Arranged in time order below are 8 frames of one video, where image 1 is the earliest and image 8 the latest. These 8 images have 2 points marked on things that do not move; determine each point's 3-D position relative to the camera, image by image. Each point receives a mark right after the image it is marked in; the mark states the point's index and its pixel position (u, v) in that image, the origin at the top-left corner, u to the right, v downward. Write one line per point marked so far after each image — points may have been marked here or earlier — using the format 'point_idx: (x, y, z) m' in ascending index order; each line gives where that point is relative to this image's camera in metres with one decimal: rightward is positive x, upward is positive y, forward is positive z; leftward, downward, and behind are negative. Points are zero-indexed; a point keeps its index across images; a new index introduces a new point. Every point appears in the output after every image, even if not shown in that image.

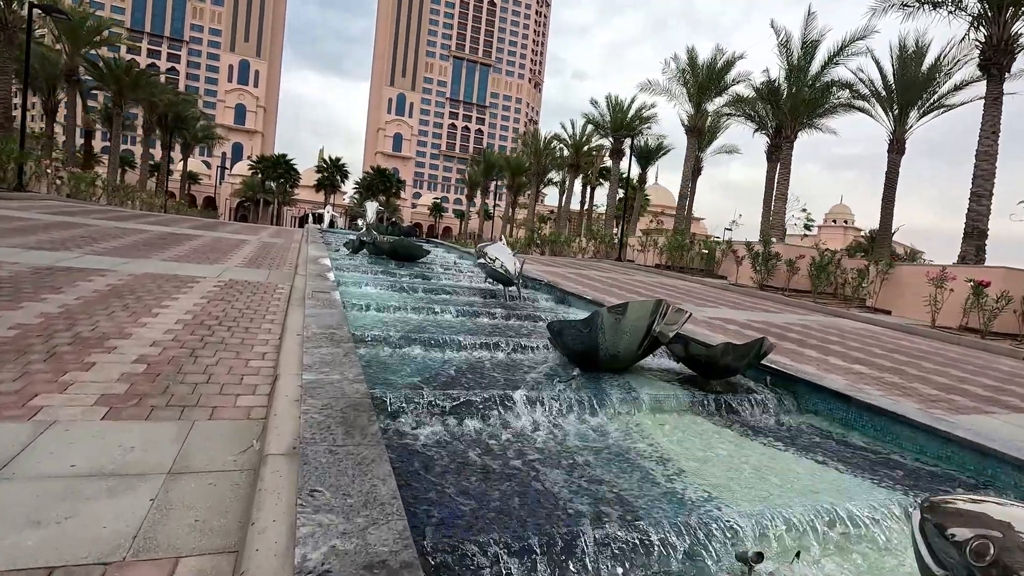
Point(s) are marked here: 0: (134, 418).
0: (-2.0, -0.7, +2.9) m
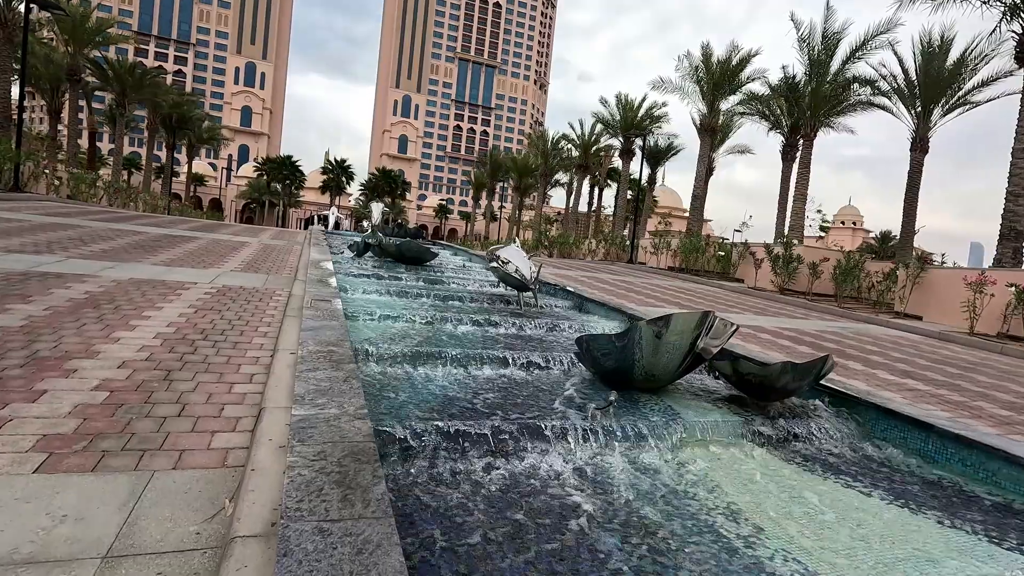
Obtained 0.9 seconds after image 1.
0: (-1.8, -0.8, +2.3) m
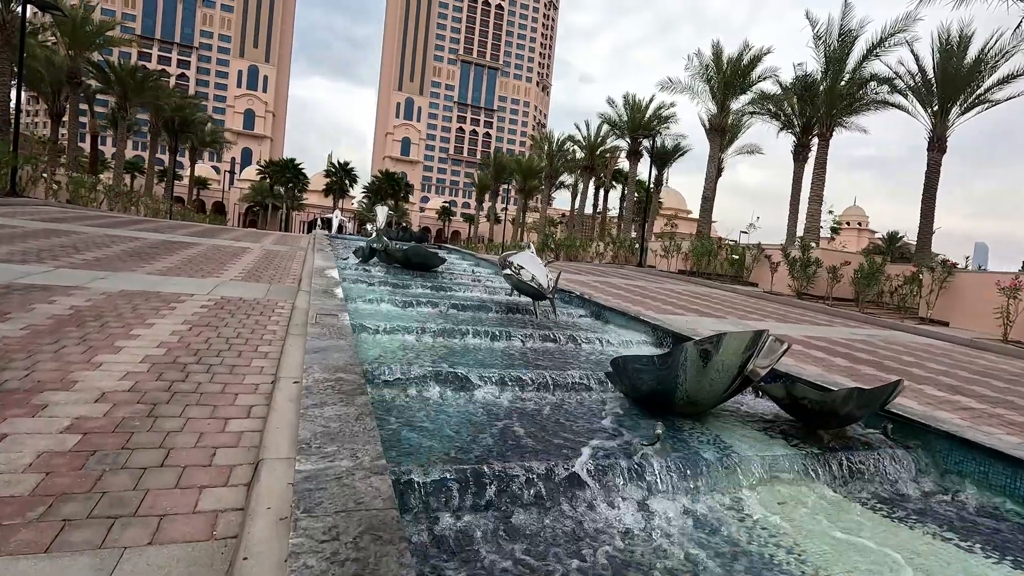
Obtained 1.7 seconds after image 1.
0: (-1.6, -0.9, +1.8) m
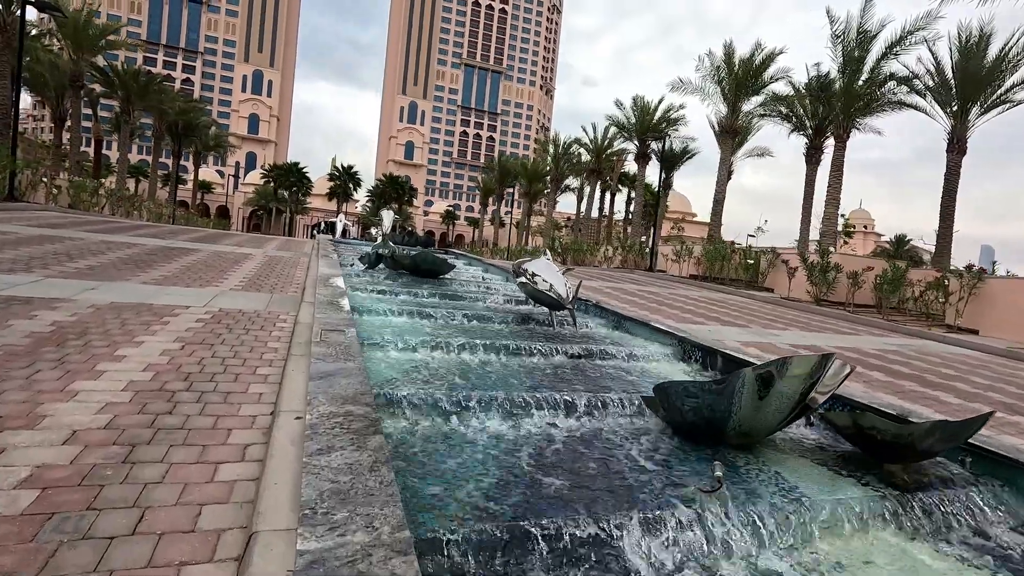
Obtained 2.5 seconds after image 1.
0: (-1.4, -1.0, +1.4) m
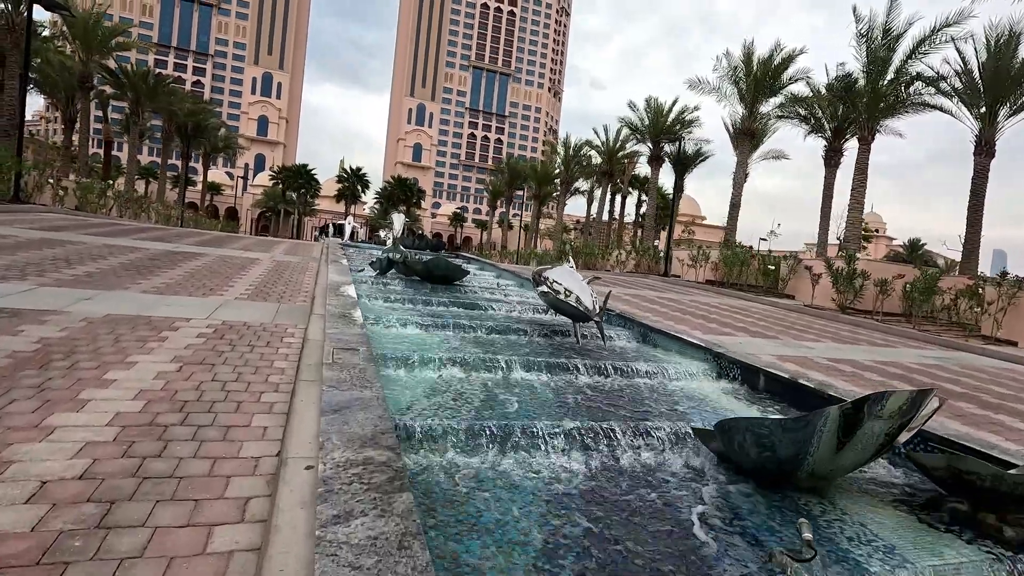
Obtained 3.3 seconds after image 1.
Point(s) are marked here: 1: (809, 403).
0: (-1.2, -1.1, +0.9) m
1: (+2.8, -1.1, +5.2) m
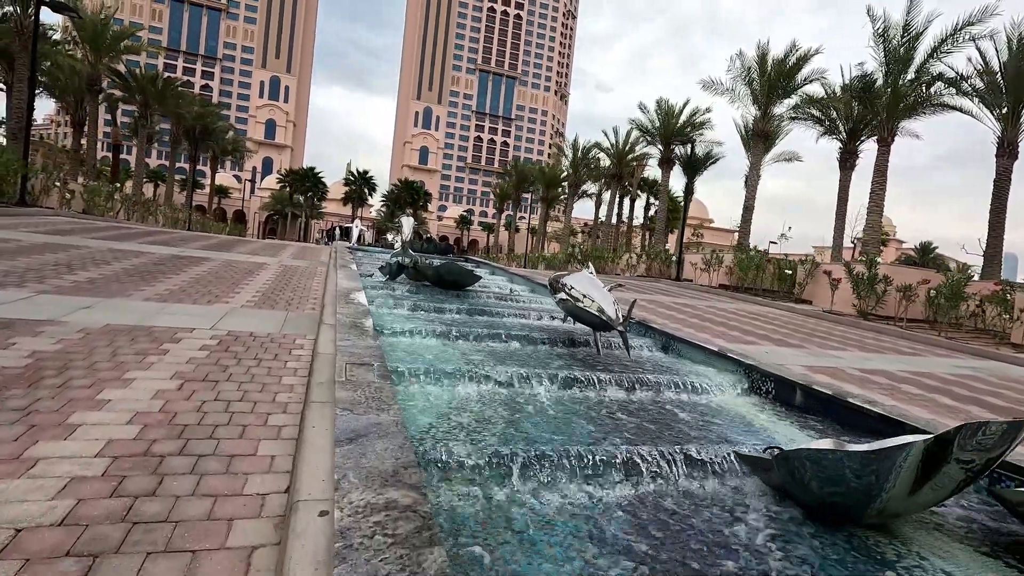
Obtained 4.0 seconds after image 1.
0: (-1.1, -1.1, +0.6) m
1: (+3.0, -1.2, +4.8) m
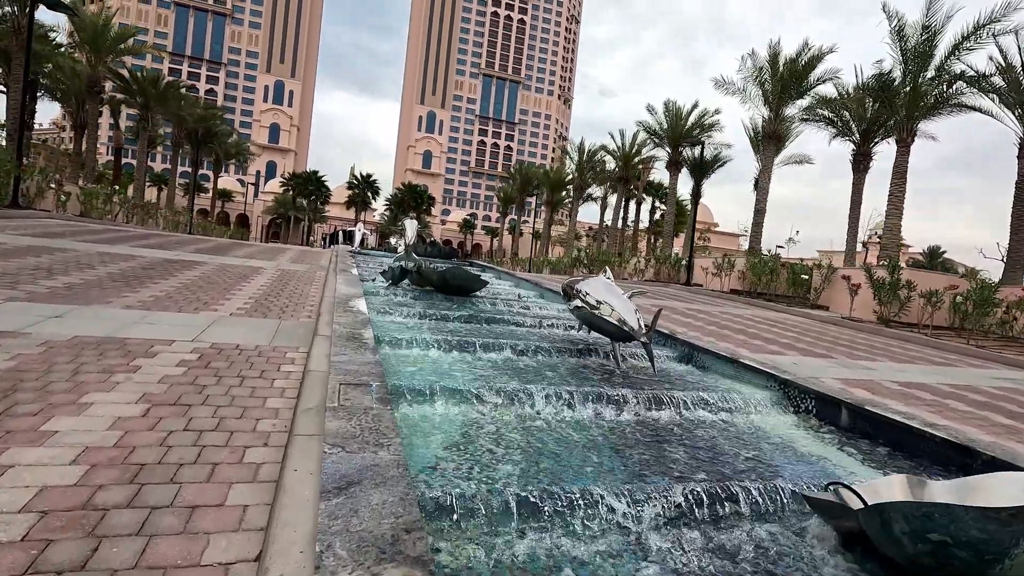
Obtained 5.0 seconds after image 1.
0: (-1.0, -1.2, +0.1) m
1: (+3.1, -1.2, +4.3) m
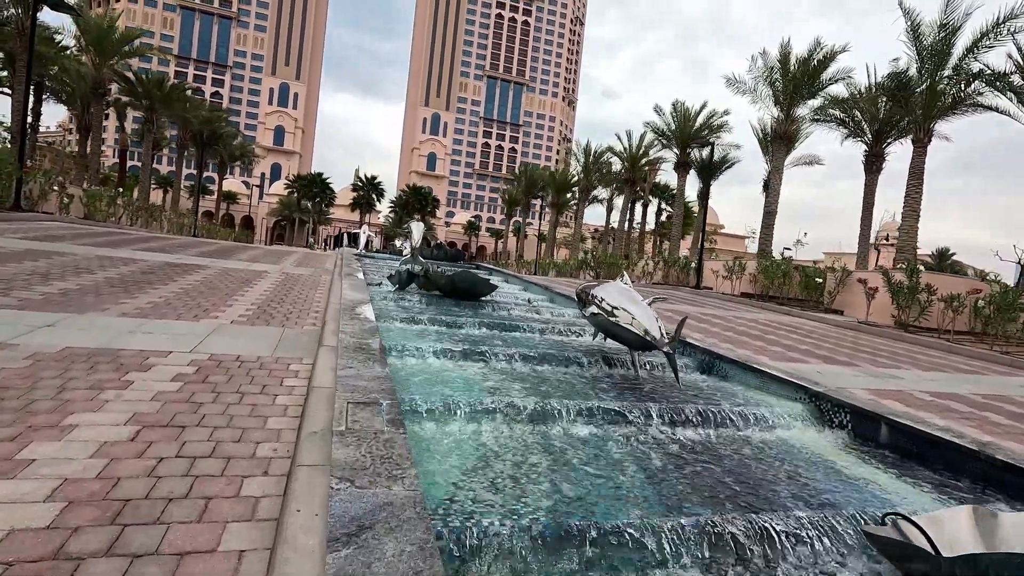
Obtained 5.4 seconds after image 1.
0: (-0.9, -1.2, -0.2) m
1: (+3.2, -1.3, +3.9) m
